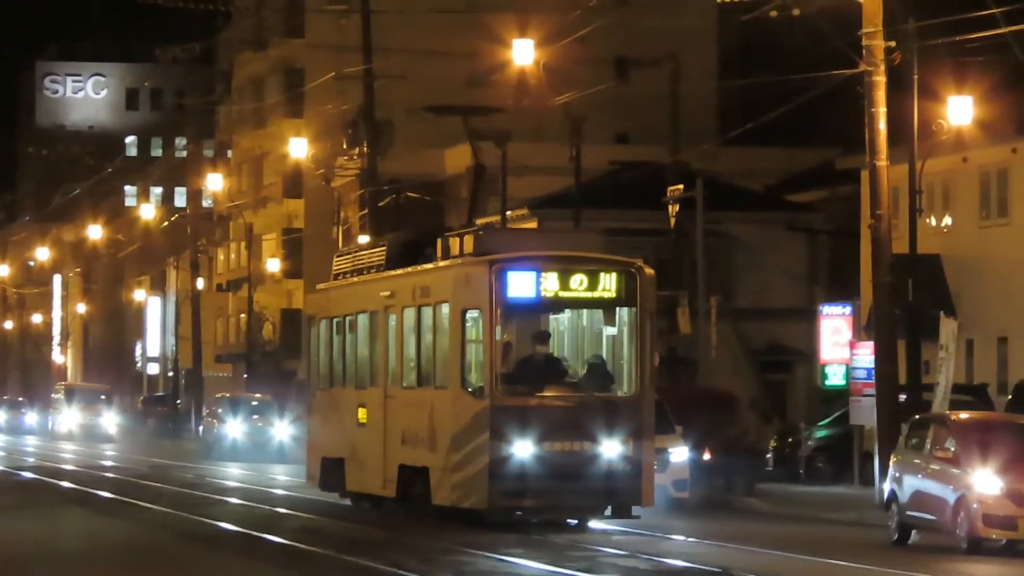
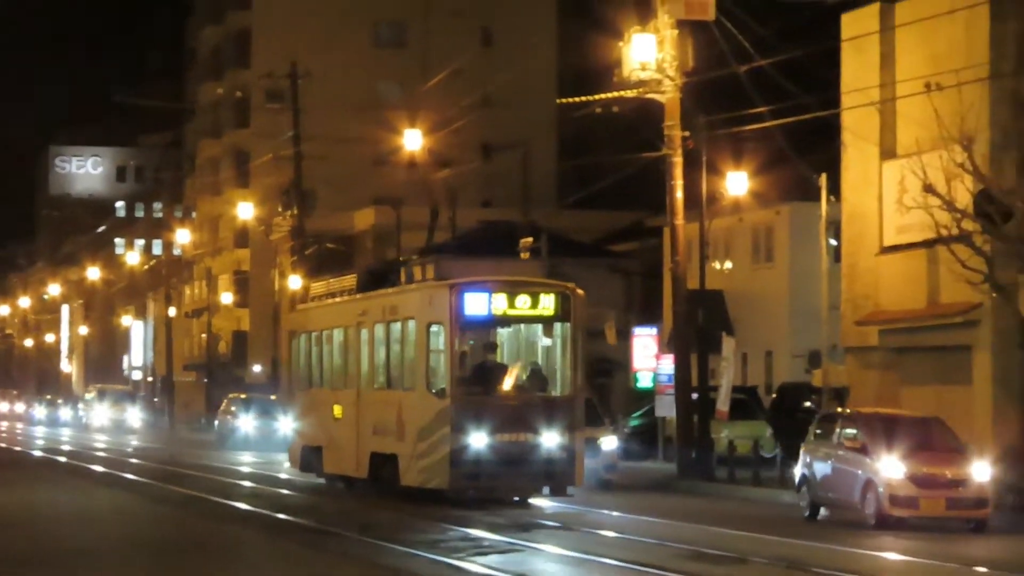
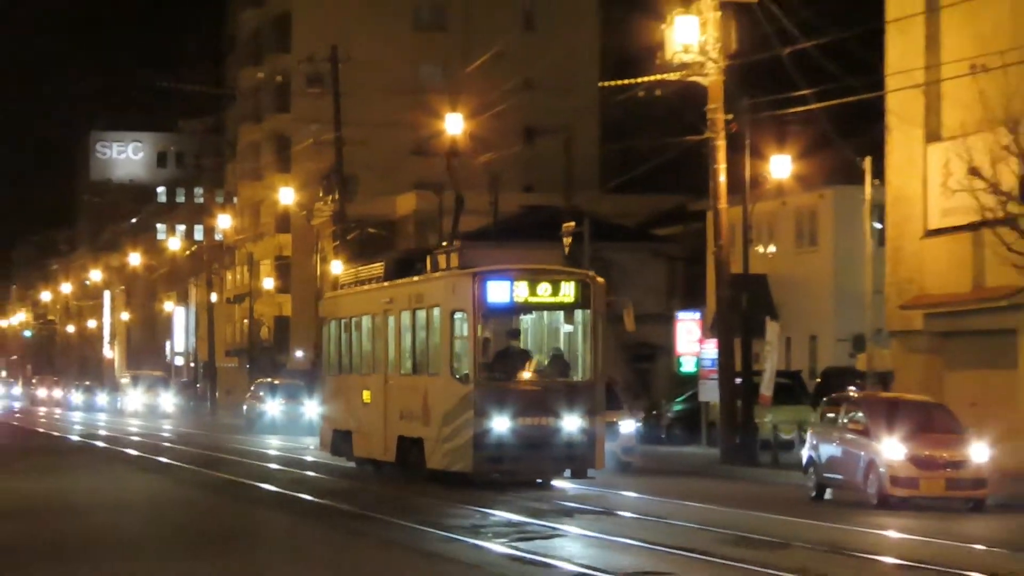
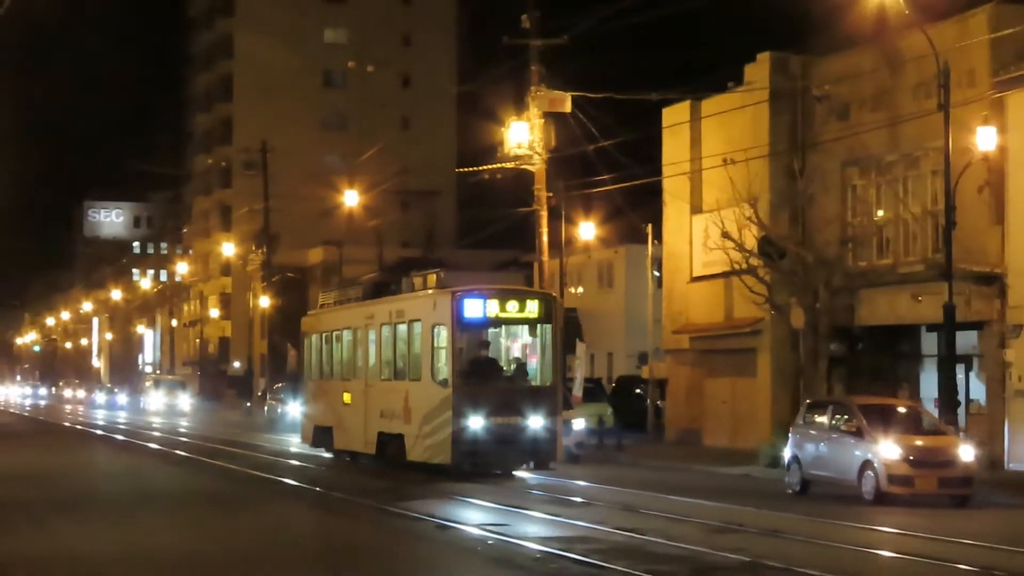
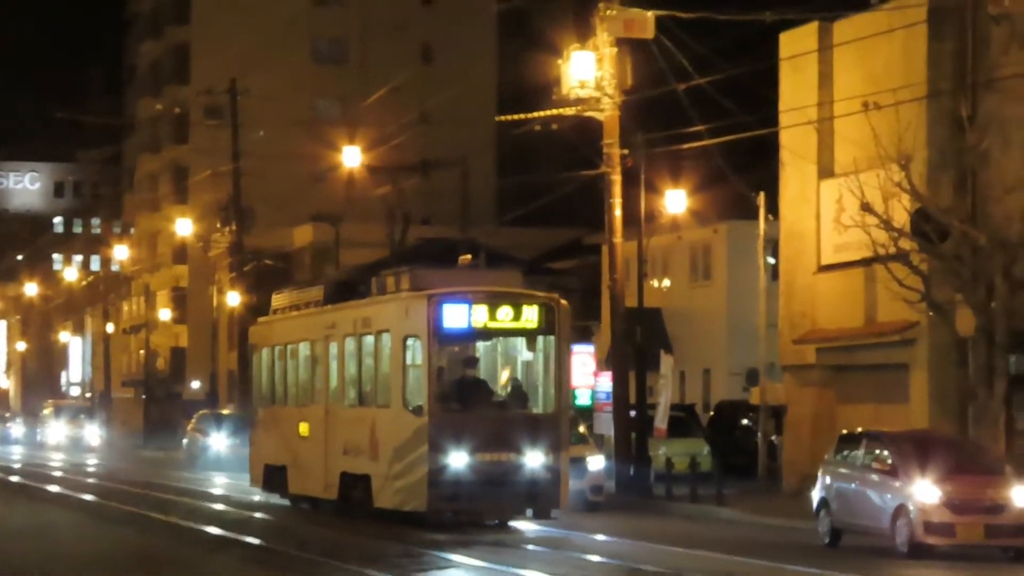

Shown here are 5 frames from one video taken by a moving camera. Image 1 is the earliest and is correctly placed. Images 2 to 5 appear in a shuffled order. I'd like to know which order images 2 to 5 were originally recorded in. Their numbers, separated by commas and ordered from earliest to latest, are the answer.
3, 2, 5, 4
